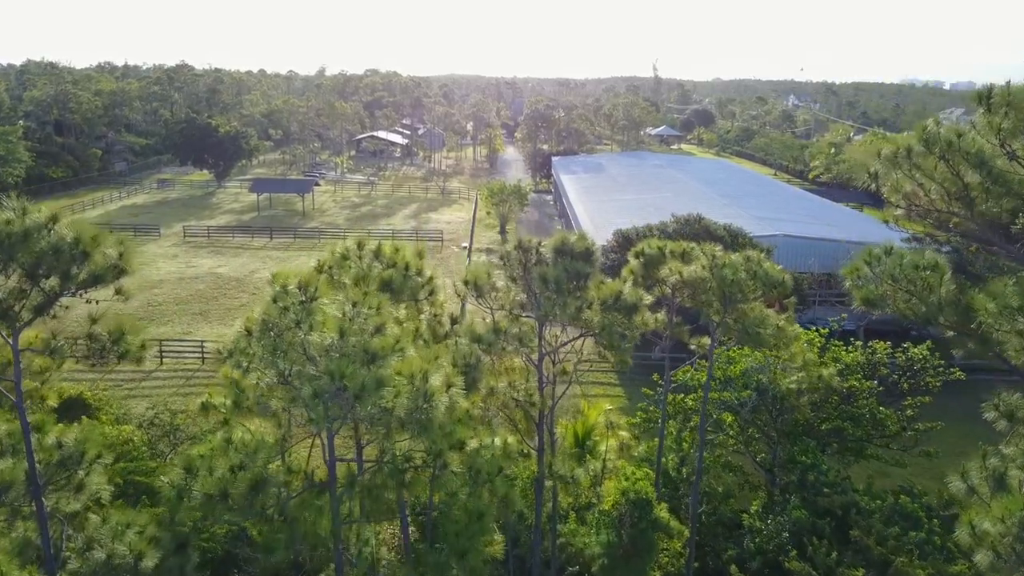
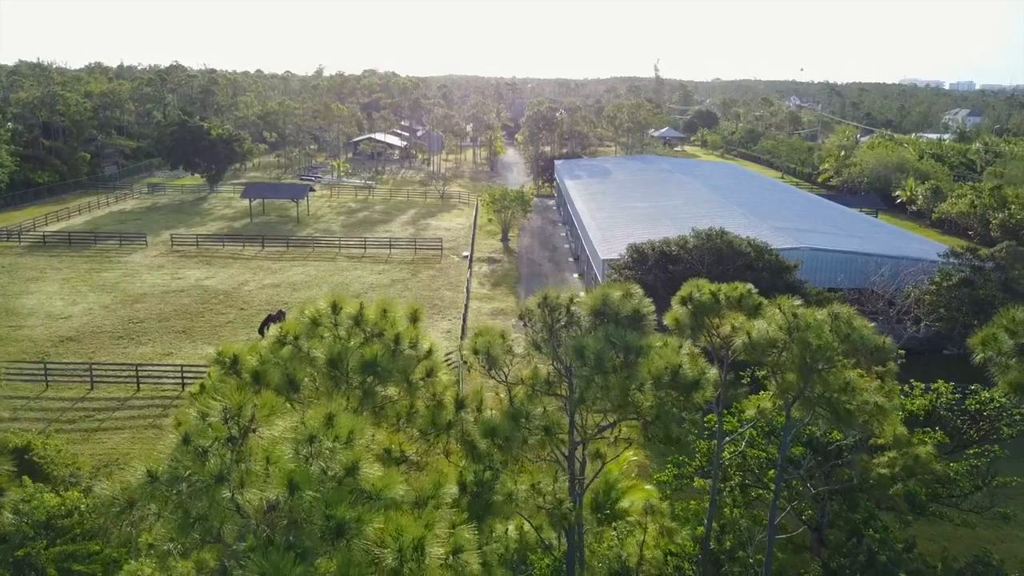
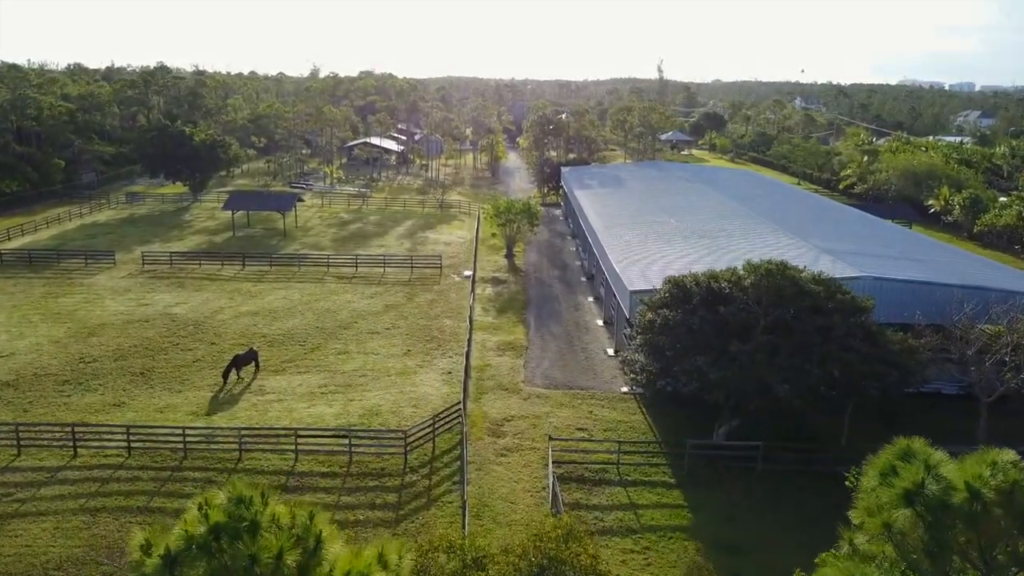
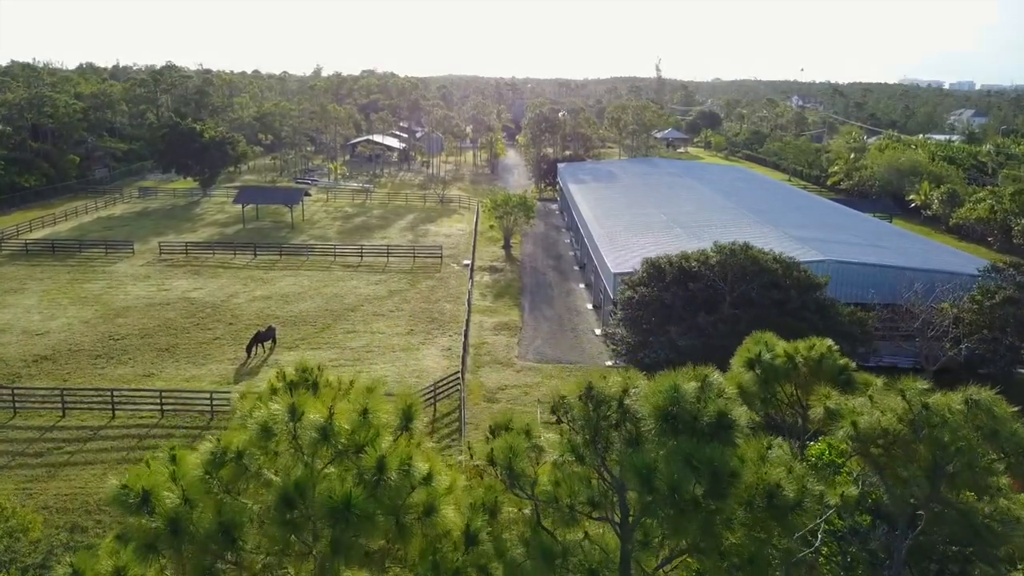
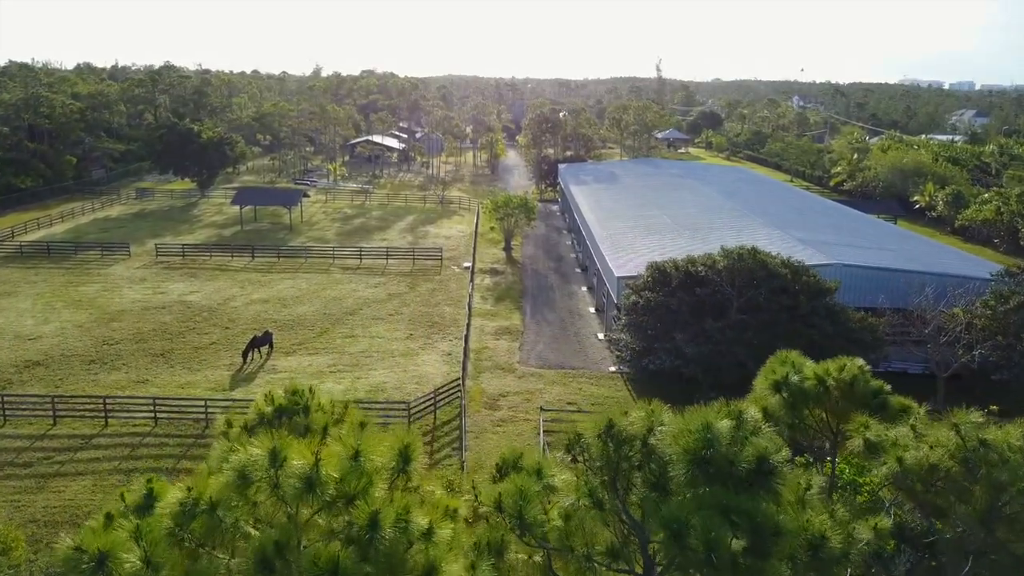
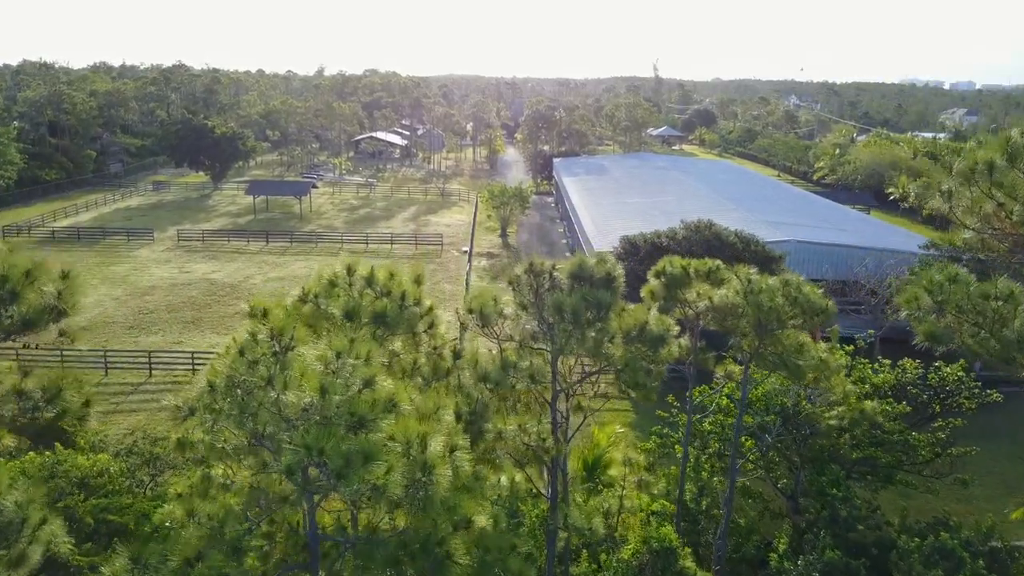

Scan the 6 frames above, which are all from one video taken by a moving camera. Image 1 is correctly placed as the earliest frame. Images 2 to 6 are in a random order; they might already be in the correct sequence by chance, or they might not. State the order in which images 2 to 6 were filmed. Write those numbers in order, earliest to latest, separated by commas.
6, 2, 4, 5, 3
